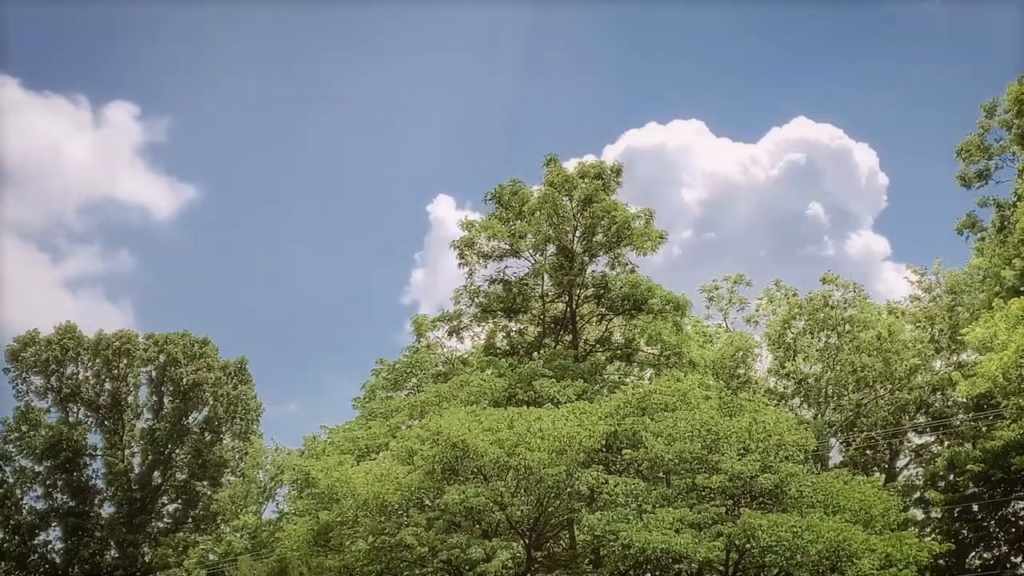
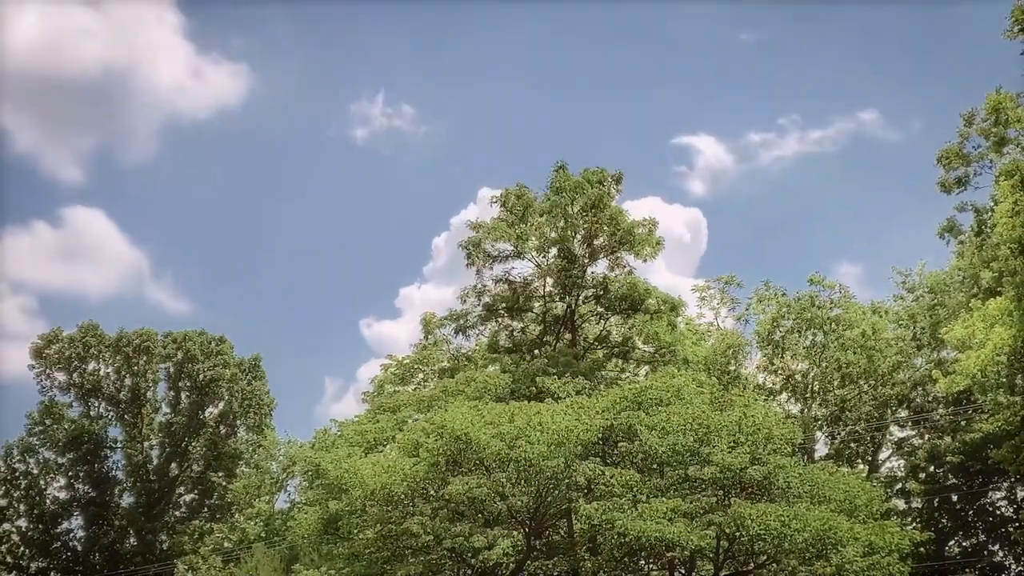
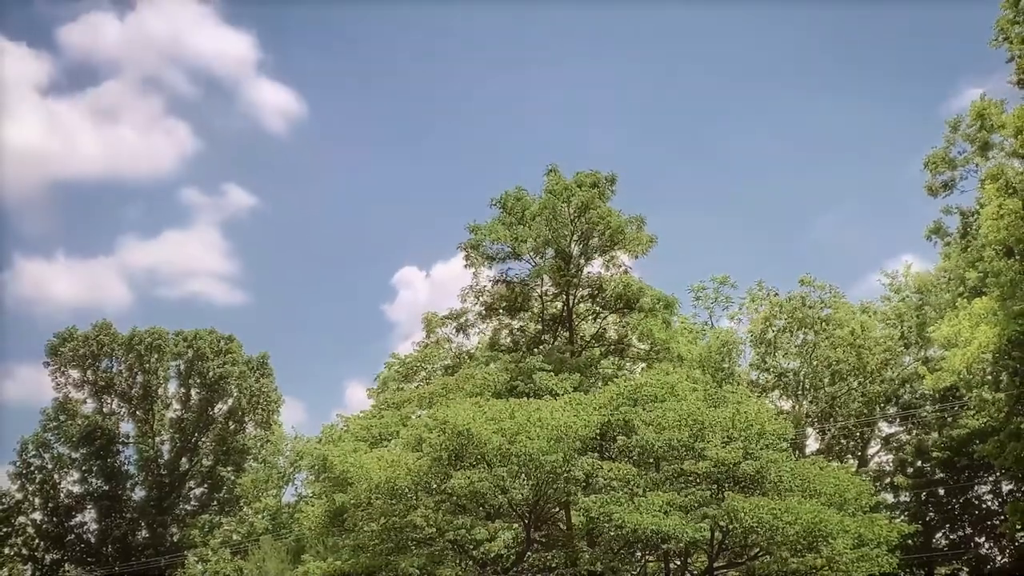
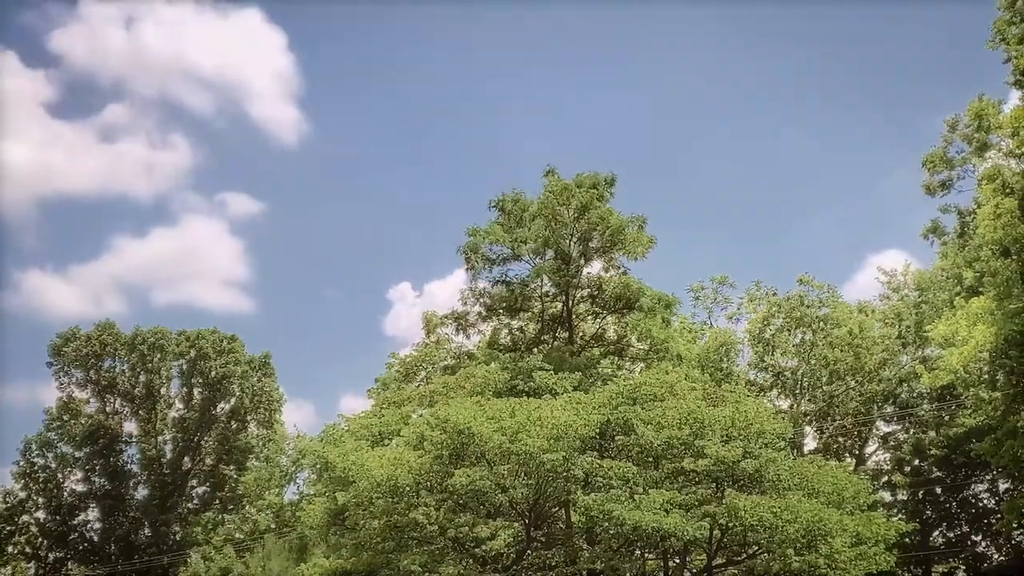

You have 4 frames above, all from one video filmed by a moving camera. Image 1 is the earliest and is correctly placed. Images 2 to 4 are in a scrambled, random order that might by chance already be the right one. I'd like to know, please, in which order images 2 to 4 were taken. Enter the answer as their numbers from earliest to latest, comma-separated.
2, 3, 4
